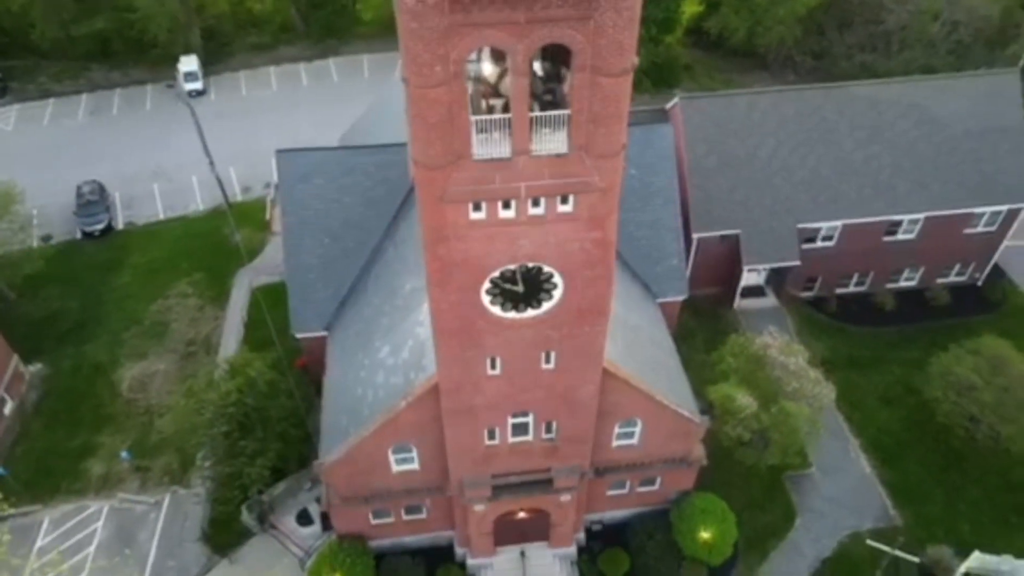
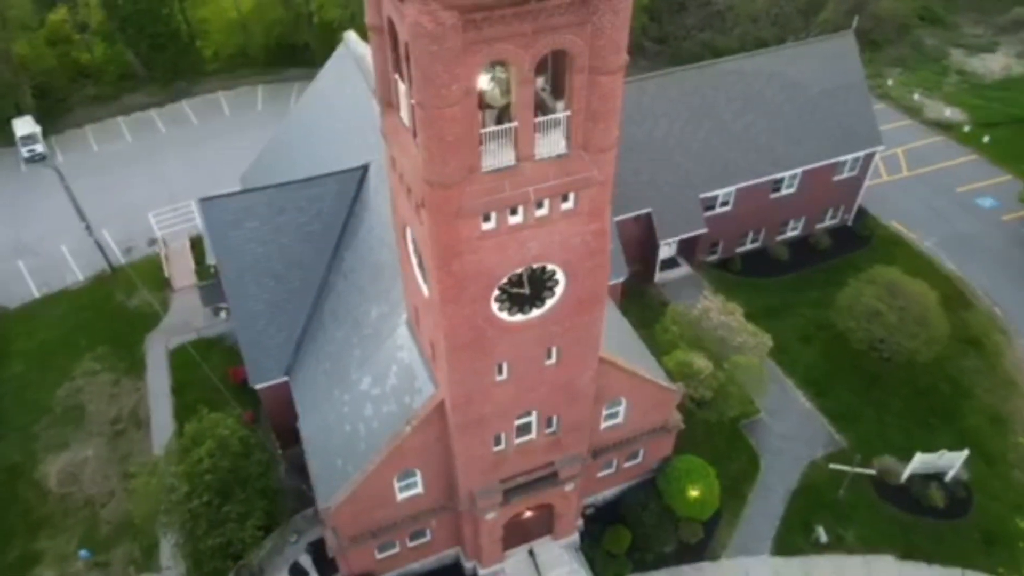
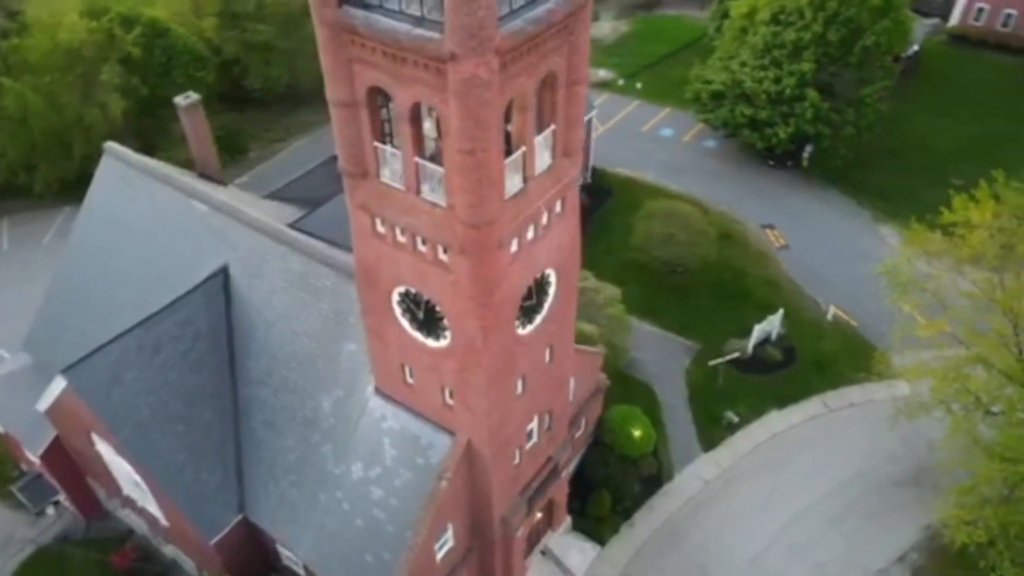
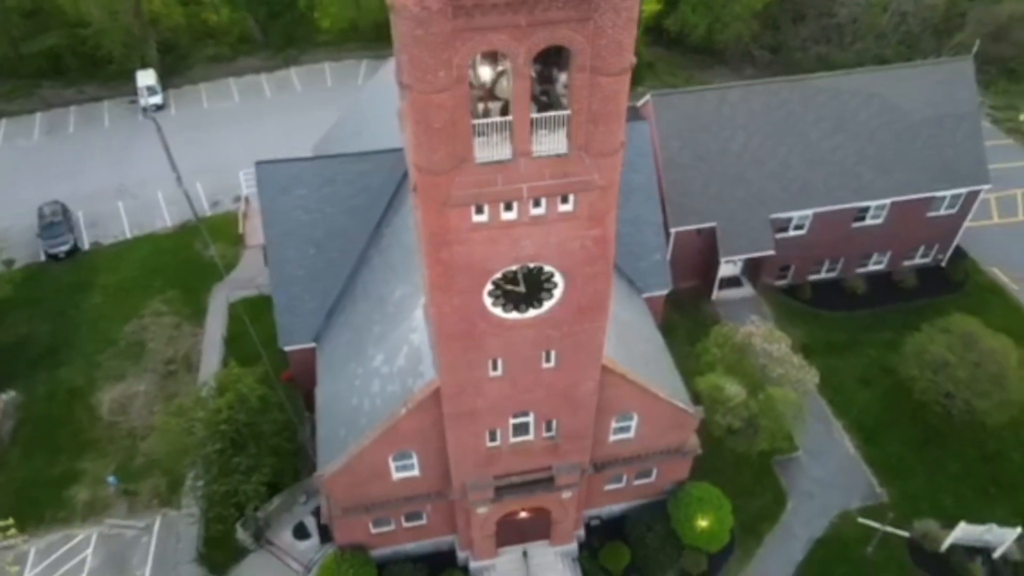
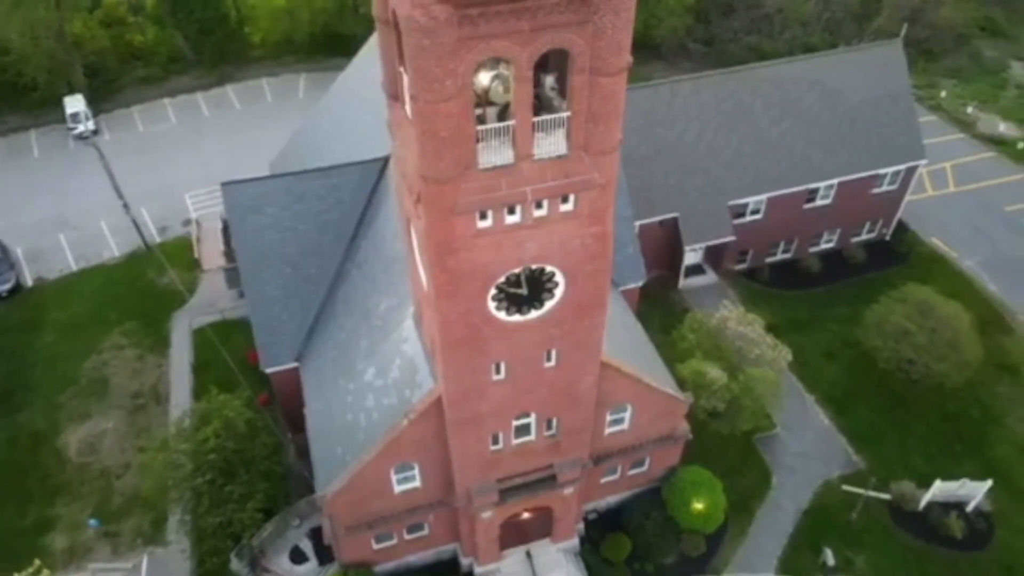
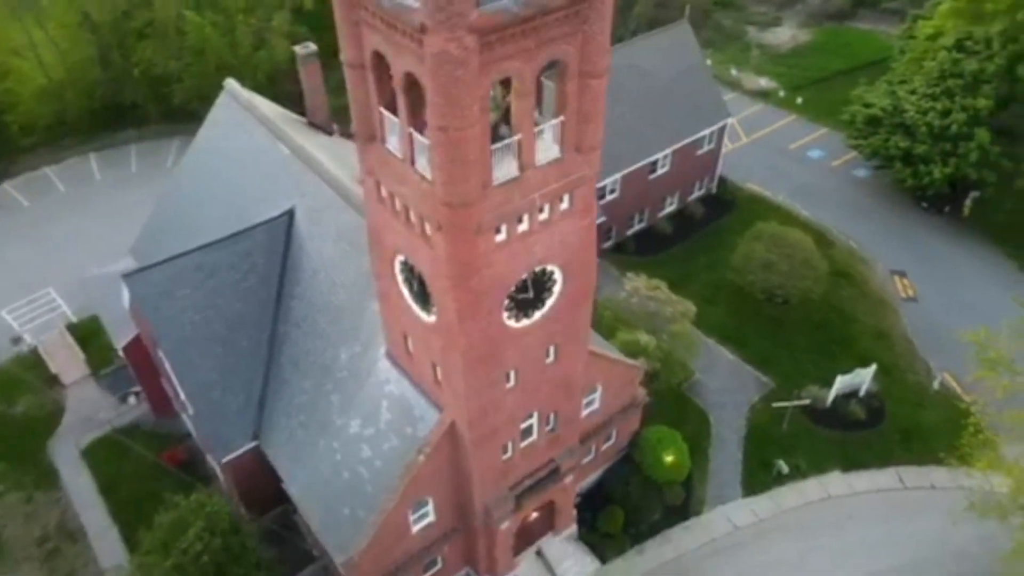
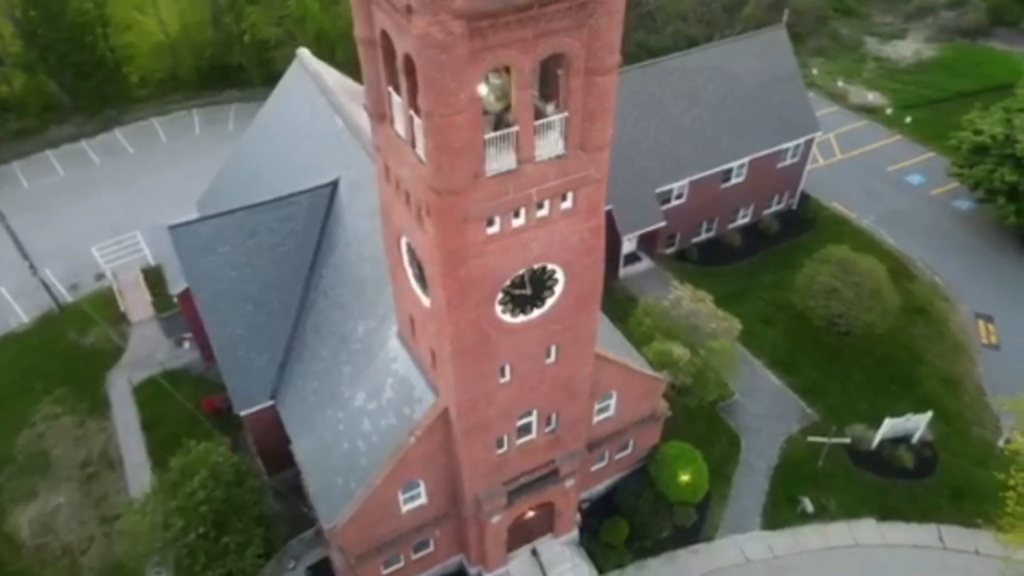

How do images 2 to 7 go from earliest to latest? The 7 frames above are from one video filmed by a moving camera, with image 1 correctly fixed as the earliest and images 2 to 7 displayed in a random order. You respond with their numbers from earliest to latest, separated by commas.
4, 5, 2, 7, 6, 3
